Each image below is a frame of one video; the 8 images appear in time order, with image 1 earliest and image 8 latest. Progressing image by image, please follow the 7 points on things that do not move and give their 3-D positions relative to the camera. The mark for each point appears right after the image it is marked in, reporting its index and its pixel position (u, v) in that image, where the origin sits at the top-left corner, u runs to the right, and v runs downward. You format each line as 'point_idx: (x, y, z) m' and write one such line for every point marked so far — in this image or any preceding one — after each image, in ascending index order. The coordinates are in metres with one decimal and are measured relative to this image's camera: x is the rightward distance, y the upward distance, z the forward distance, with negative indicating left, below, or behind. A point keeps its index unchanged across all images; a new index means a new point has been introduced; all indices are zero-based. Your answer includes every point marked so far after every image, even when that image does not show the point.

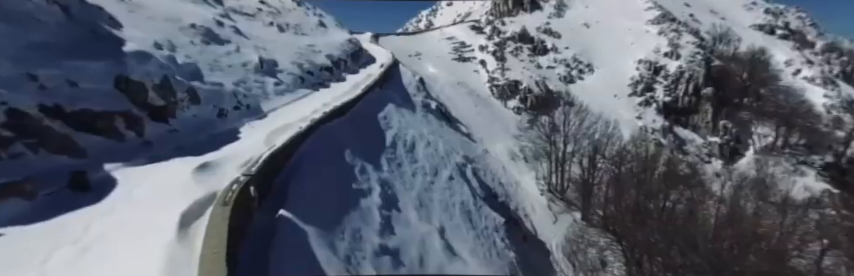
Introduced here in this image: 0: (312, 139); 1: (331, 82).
0: (-3.0, 0.0, +12.0) m
1: (-4.3, +2.5, +19.9) m
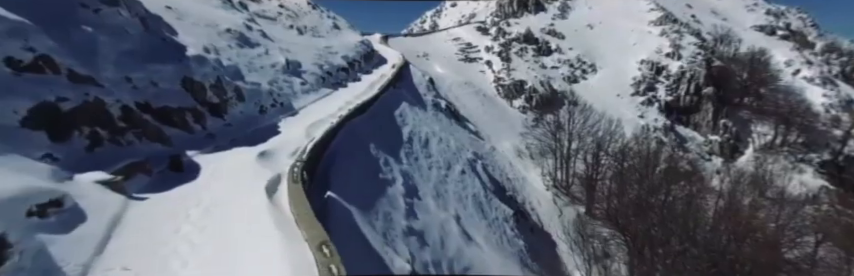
0: (-2.5, +0.1, +13.2) m
1: (-3.8, +2.7, +21.1) m
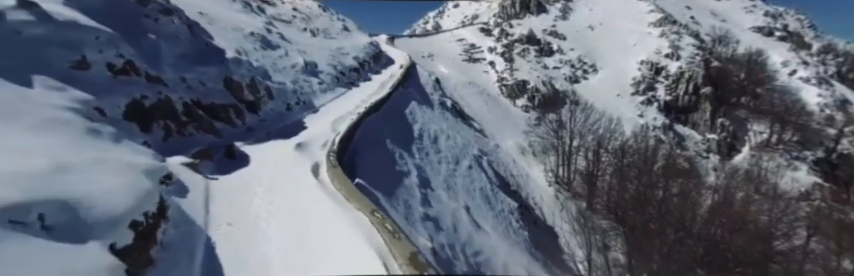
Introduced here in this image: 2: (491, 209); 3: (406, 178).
0: (-2.1, +0.3, +14.2) m
1: (-3.4, +2.8, +22.1) m
2: (+2.4, -2.7, +16.5) m
3: (-0.6, -1.2, +12.9) m
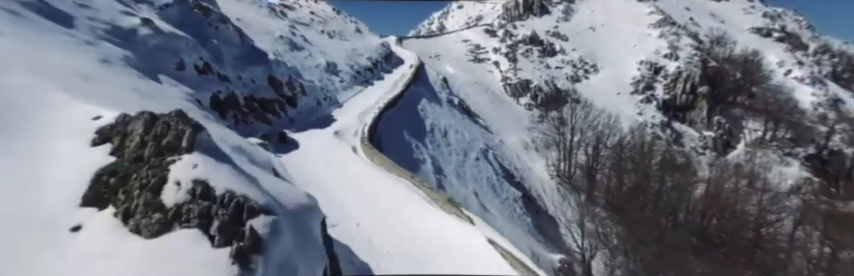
0: (-1.7, +0.6, +15.8) m
1: (-2.8, +3.1, +23.7) m
2: (+2.9, -2.4, +18.1) m
3: (-0.2, -0.9, +14.5) m
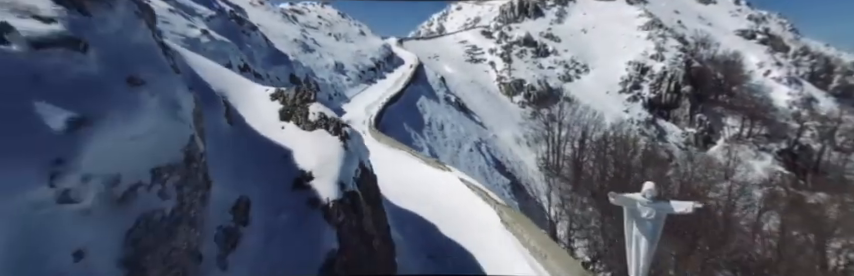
0: (-1.8, +0.9, +18.0) m
1: (-2.9, +3.4, +25.9) m
2: (+2.8, -2.1, +20.3) m
3: (-0.3, -0.5, +16.7) m
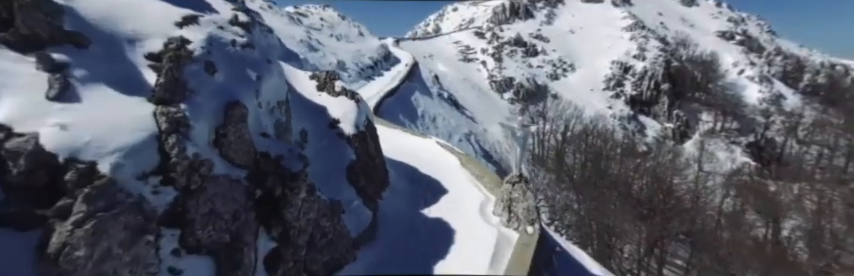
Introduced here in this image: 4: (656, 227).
0: (-2.1, +1.4, +20.4) m
1: (-3.3, +3.9, +28.3) m
2: (+2.4, -1.6, +22.7) m
3: (-0.6, 0.0, +19.1) m
4: (+10.1, -3.9, +19.4) m
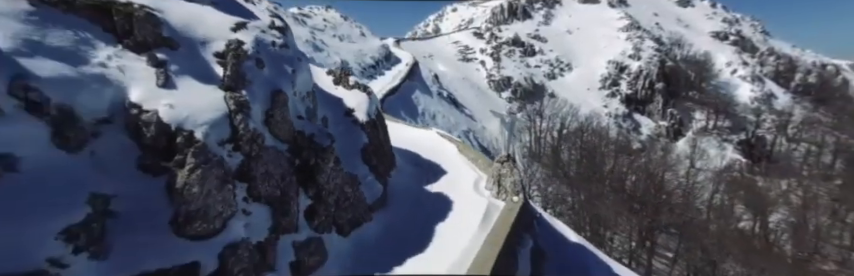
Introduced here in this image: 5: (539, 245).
0: (-2.1, +1.6, +21.3) m
1: (-3.3, +4.1, +29.2) m
2: (+2.4, -1.4, +23.7) m
3: (-0.6, +0.1, +20.0) m
4: (+10.1, -3.7, +20.4) m
5: (+2.1, -2.0, +8.4) m
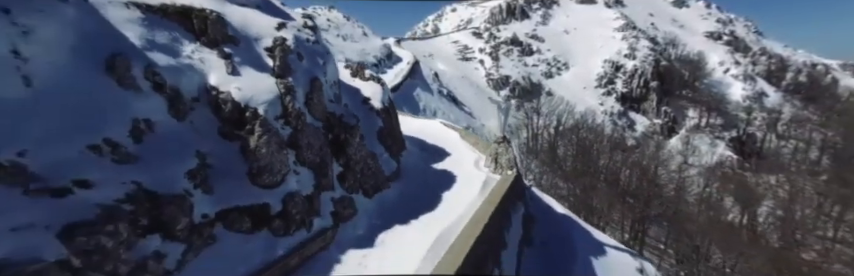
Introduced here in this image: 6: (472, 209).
0: (-2.1, +1.9, +22.3) m
1: (-3.3, +4.4, +30.2) m
2: (+2.5, -1.1, +24.7) m
3: (-0.5, +0.4, +21.0) m
4: (+10.2, -3.5, +21.4) m
5: (+2.2, -1.7, +9.4) m
6: (+0.7, -1.1, +6.4) m
